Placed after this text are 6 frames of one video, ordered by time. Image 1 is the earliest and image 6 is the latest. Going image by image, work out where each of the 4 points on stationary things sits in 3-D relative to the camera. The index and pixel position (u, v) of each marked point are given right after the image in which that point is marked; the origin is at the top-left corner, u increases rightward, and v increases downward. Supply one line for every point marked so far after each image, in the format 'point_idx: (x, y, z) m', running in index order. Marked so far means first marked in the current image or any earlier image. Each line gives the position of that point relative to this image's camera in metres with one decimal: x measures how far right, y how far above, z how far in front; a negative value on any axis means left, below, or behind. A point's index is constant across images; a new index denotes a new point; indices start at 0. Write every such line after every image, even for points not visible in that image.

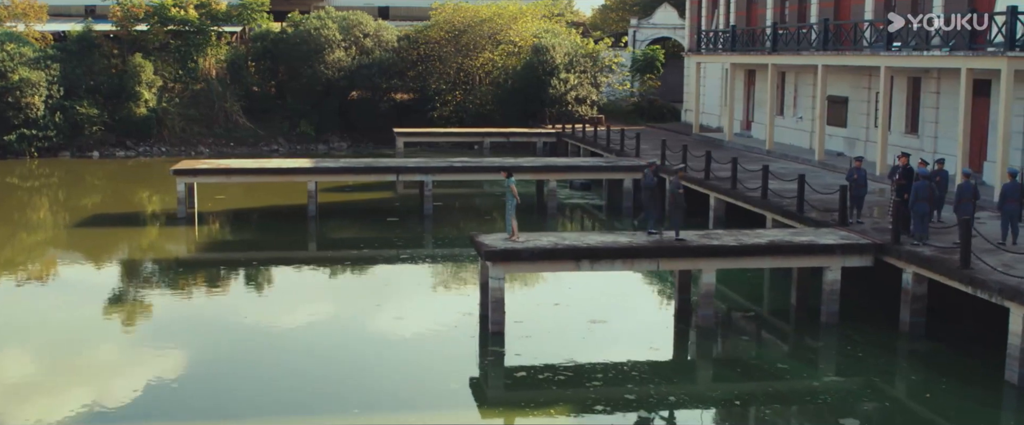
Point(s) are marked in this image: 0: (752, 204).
0: (+4.0, +0.1, +17.3) m
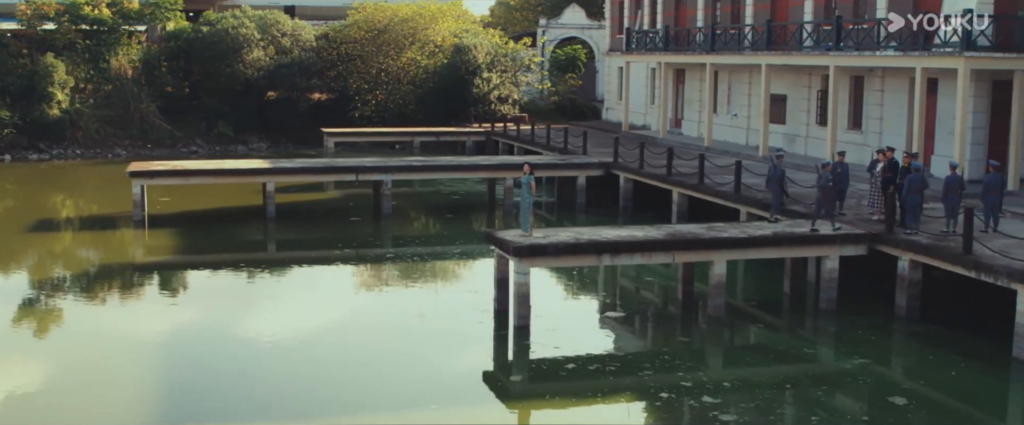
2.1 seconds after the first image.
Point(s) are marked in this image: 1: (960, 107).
0: (+3.6, +0.3, +17.9) m
1: (+7.4, +1.8, +17.3) m
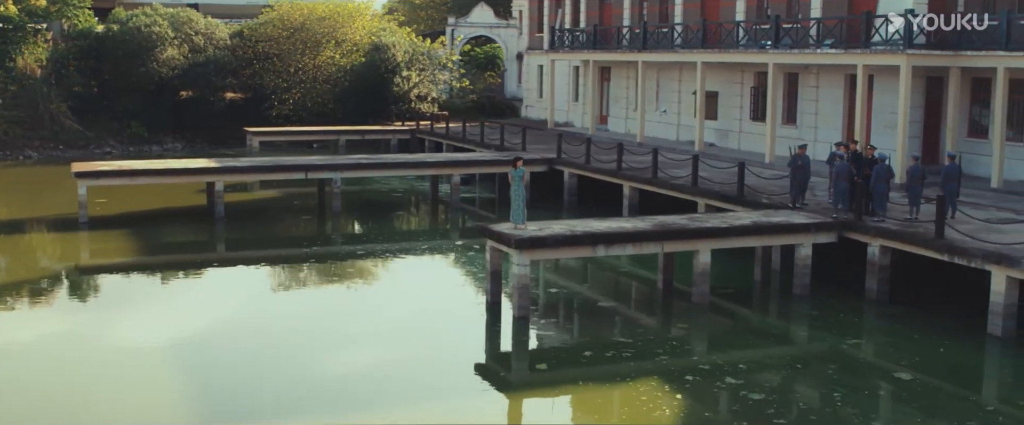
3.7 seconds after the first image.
0: (+3.0, +0.4, +18.4) m
1: (+6.8, +1.9, +18.3) m
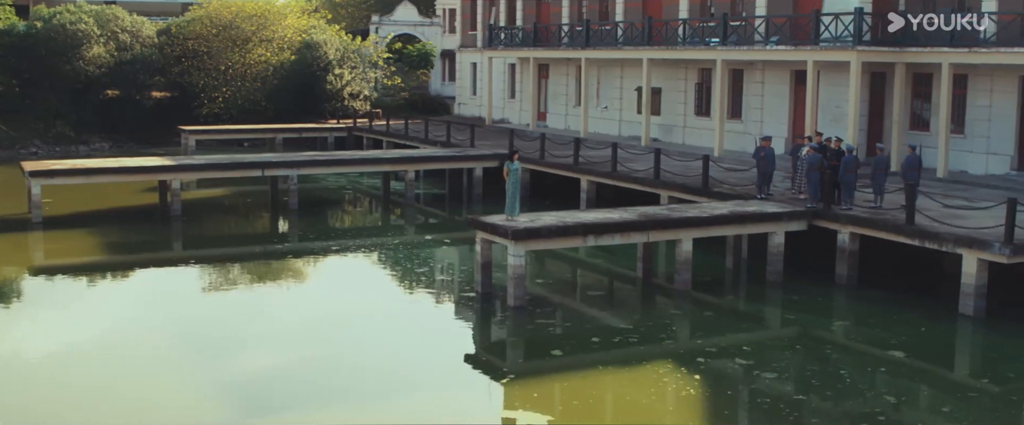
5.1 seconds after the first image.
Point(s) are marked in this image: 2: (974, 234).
0: (+2.4, +0.5, +18.9) m
1: (+6.2, +2.1, +19.1) m
2: (+5.5, -0.3, +12.5) m
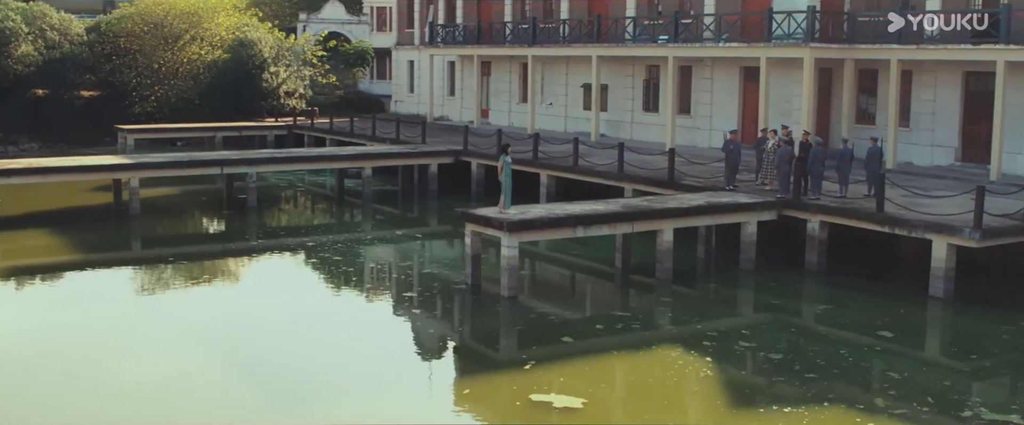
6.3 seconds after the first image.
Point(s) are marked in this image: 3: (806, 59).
0: (+1.8, +0.6, +19.3) m
1: (+5.5, +2.3, +19.8) m
2: (+5.4, -0.1, +13.2) m
3: (+5.6, +2.9, +19.8) m
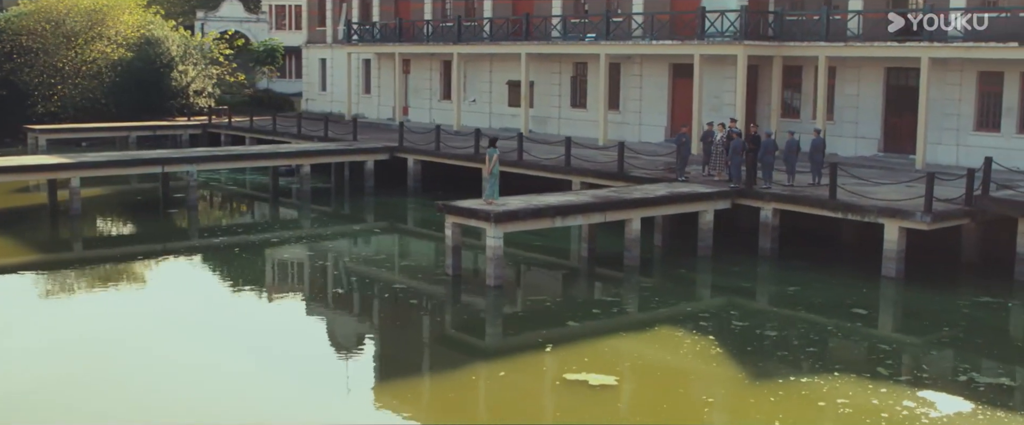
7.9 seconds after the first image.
0: (+0.9, +0.8, +19.9) m
1: (+4.5, +2.5, +20.7) m
2: (+5.1, +0.1, +14.2) m
3: (+4.5, +3.1, +20.8) m
